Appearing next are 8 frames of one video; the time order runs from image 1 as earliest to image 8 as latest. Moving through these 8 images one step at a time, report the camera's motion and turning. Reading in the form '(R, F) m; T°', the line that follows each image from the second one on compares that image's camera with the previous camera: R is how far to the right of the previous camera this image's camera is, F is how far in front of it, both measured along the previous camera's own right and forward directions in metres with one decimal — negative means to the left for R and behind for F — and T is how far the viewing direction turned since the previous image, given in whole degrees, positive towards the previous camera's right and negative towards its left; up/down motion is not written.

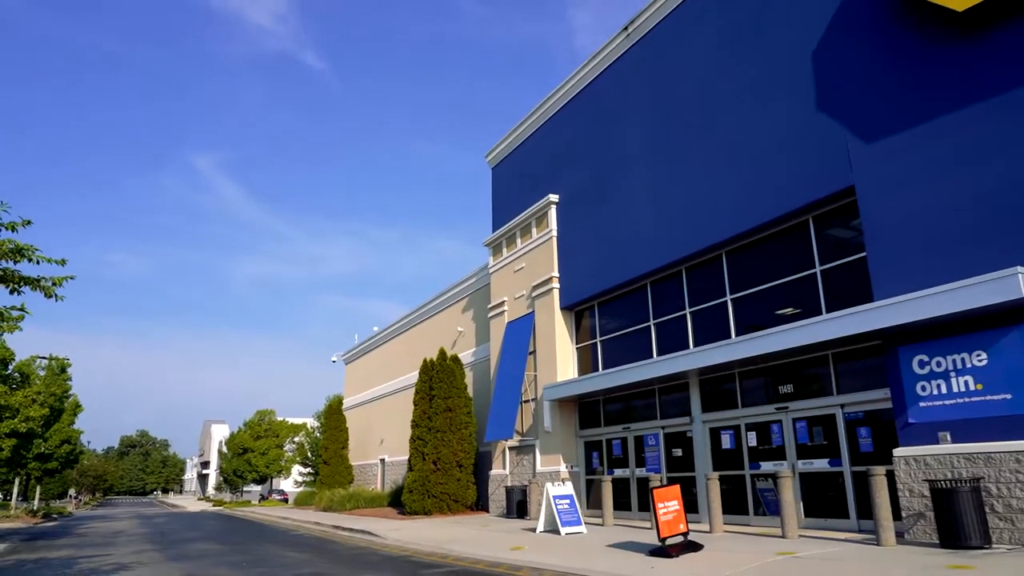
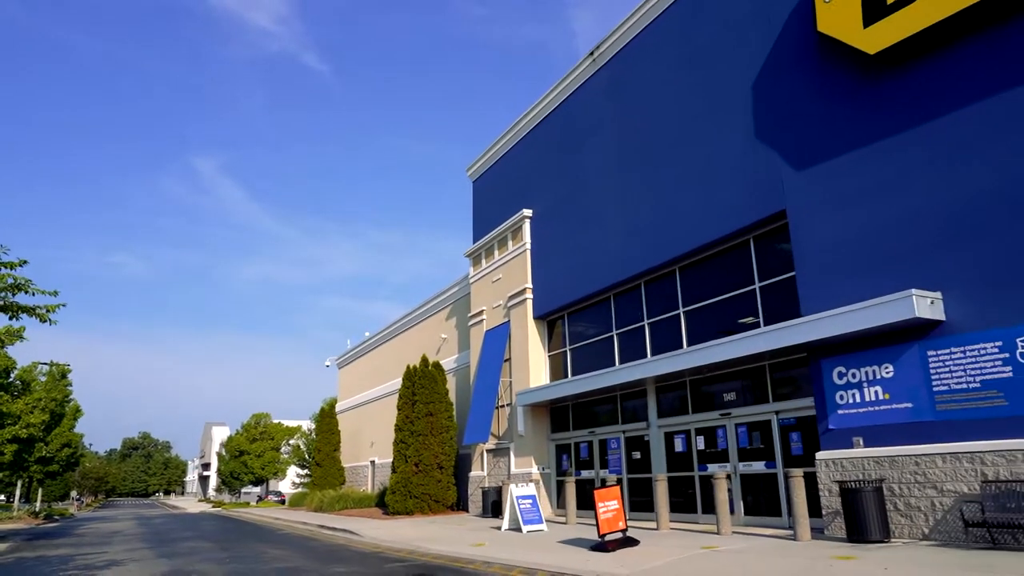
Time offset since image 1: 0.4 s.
(+0.9, -1.1) m; 0°
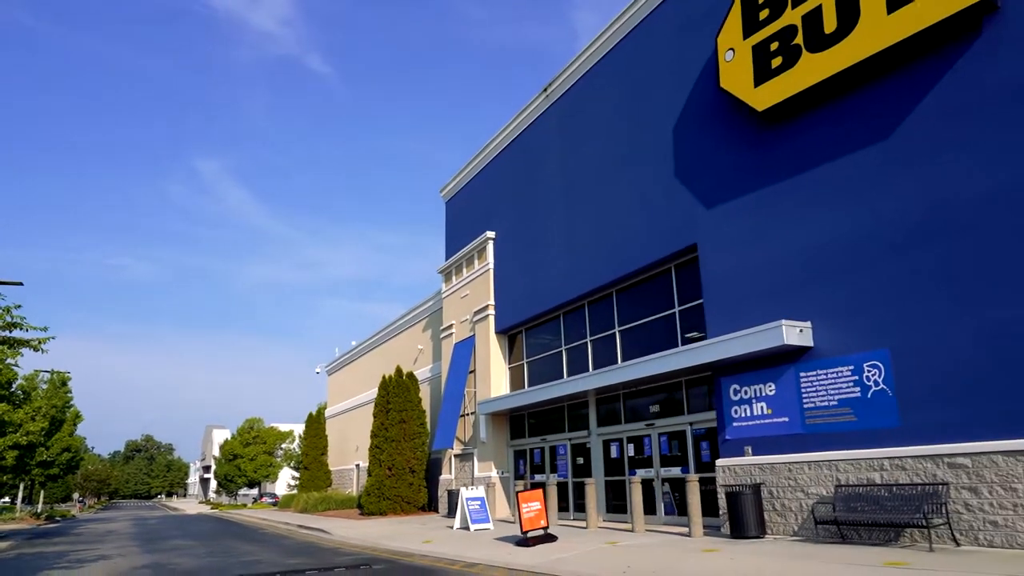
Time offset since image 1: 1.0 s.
(+1.4, -1.8) m; 0°
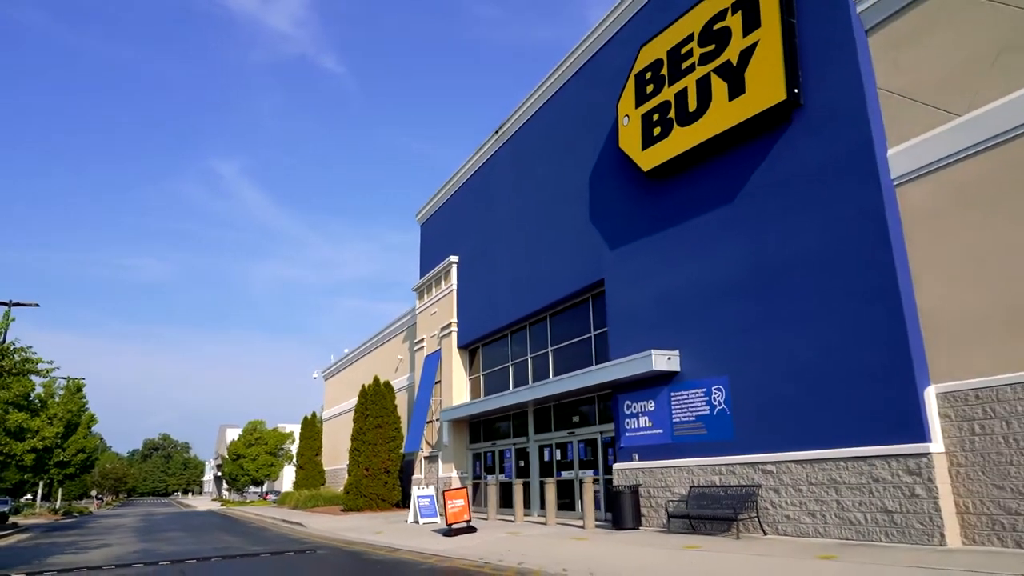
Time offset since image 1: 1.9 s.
(+2.1, -2.7) m; -1°
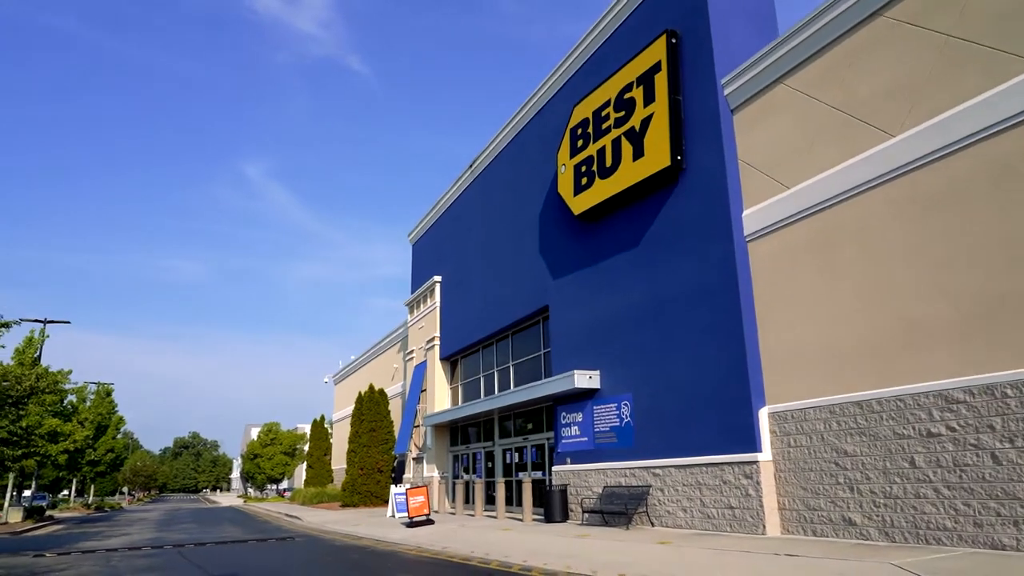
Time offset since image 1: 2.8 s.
(+2.1, -2.7) m; -2°
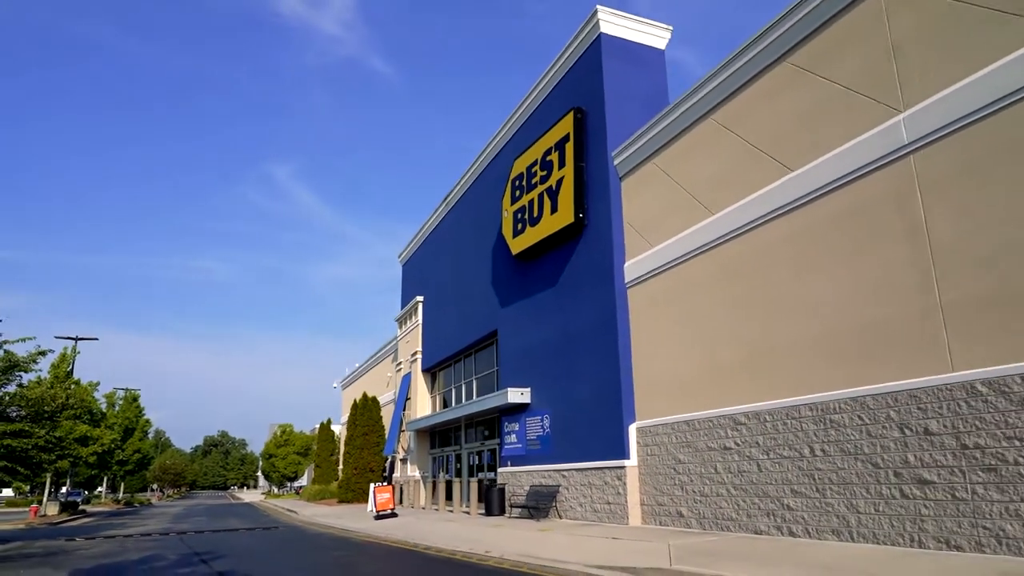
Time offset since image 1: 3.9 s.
(+2.5, -3.3) m; -2°
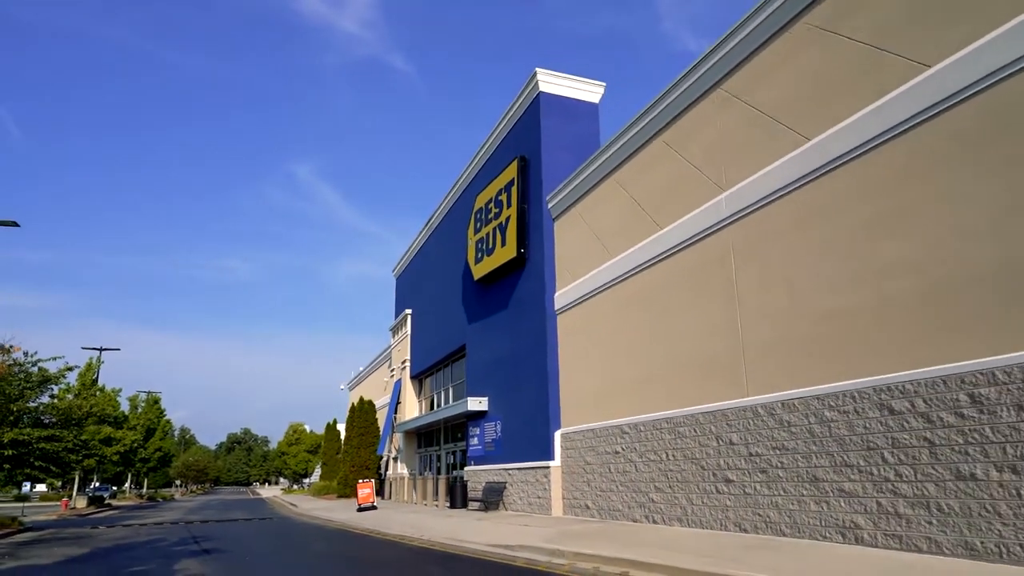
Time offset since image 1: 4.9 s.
(+2.2, -3.1) m; -2°
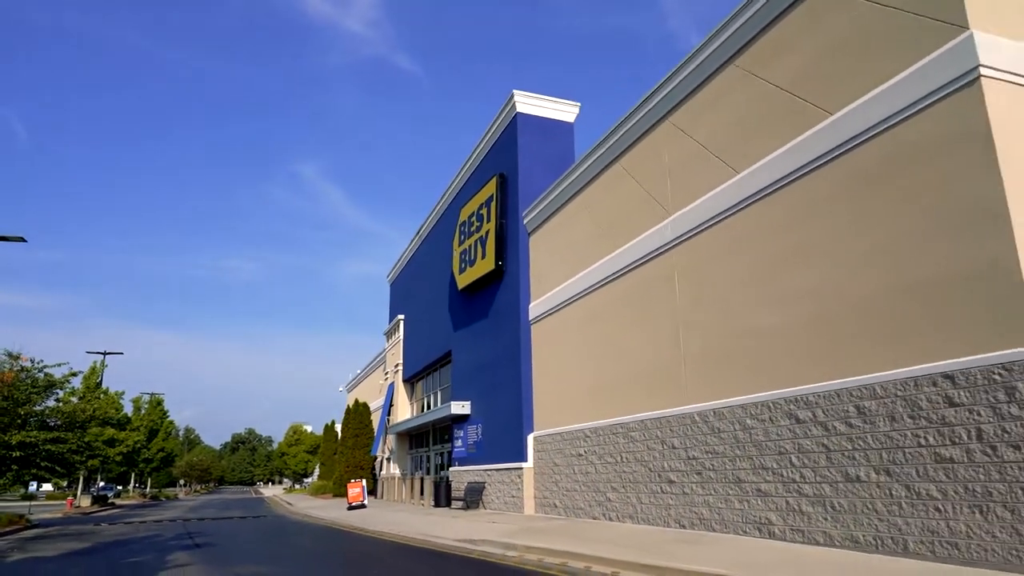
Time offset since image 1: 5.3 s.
(+0.9, -1.2) m; 0°
